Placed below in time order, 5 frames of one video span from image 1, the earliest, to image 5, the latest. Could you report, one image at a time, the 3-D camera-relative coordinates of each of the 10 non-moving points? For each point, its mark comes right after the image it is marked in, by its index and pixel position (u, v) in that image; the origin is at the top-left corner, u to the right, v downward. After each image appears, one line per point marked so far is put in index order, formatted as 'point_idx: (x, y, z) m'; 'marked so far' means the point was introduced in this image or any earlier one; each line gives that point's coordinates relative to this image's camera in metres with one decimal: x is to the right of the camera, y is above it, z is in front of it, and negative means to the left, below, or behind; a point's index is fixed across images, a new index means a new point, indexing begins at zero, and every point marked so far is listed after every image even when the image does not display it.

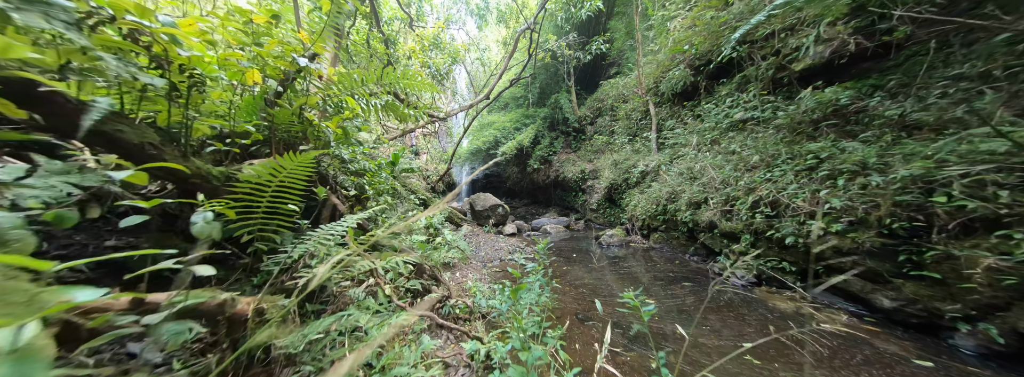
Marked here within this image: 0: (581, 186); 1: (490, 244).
0: (+2.8, +0.1, +9.7) m
1: (-0.6, -1.4, +5.9) m
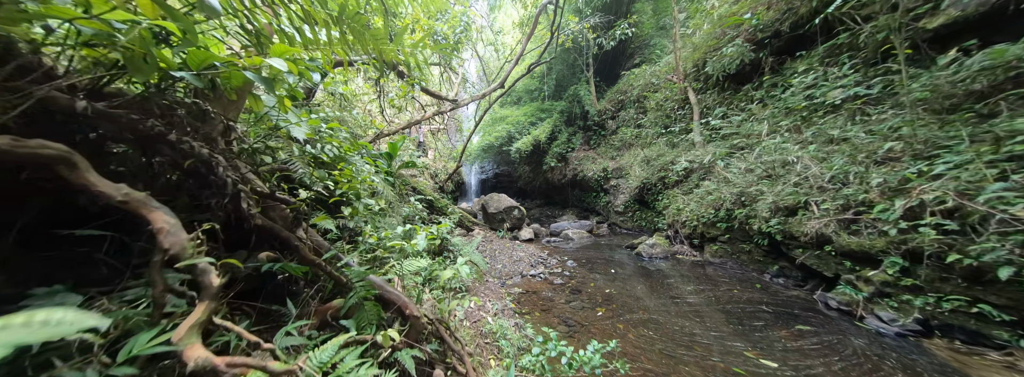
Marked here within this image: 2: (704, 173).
0: (+3.4, +0.1, +8.7) m
1: (-0.1, -1.4, +5.0) m
2: (+4.2, +0.3, +5.1) m
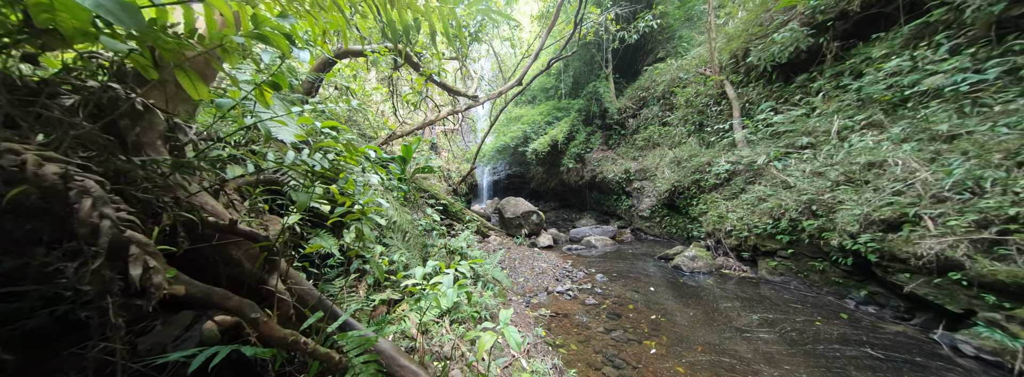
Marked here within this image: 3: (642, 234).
0: (+4.0, 0.0, +8.1) m
1: (+0.3, -1.5, +4.6) m
2: (+4.7, +0.2, +4.5) m
3: (+4.2, -1.4, +7.5) m
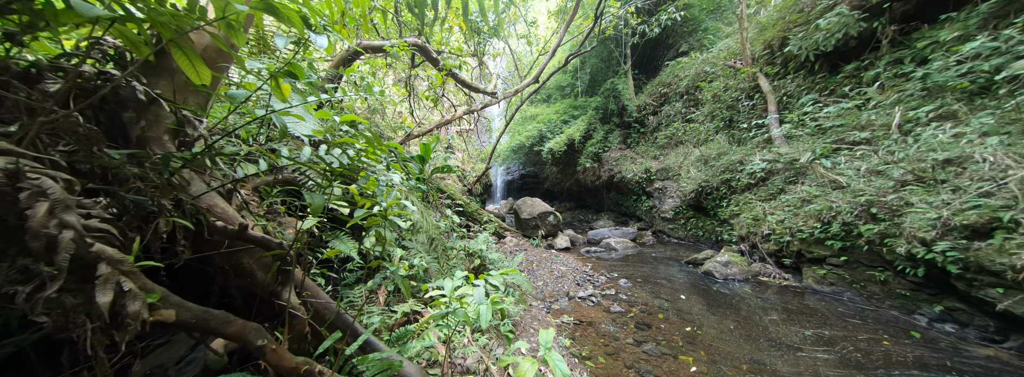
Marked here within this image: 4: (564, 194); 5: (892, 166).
0: (+4.5, 0.0, +7.8) m
1: (+0.6, -1.5, +4.4) m
2: (+5.0, +0.2, +4.1) m
3: (+4.7, -1.5, +7.1) m
4: (+2.7, -0.3, +12.2) m
5: (+4.7, +0.3, +2.9) m
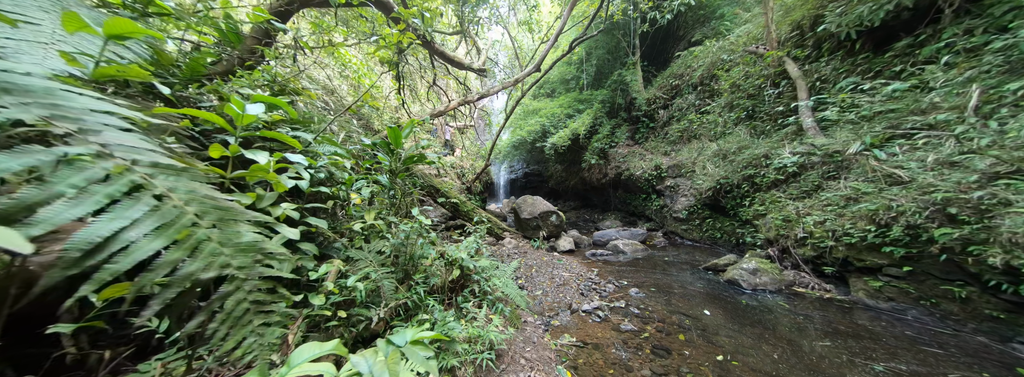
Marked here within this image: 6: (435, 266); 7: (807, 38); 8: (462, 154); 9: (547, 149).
0: (+4.5, +0.1, +7.2) m
1: (+0.6, -1.5, +4.0) m
2: (+4.9, +0.3, +3.6) m
3: (+4.6, -1.4, +6.5) m
4: (+2.9, -0.2, +11.7) m
5: (+4.6, +0.3, +2.3) m
6: (-0.6, -0.6, +1.9) m
7: (+6.1, +3.1, +4.8) m
8: (-1.4, +1.0, +6.6) m
9: (+1.5, +1.7, +9.9) m
